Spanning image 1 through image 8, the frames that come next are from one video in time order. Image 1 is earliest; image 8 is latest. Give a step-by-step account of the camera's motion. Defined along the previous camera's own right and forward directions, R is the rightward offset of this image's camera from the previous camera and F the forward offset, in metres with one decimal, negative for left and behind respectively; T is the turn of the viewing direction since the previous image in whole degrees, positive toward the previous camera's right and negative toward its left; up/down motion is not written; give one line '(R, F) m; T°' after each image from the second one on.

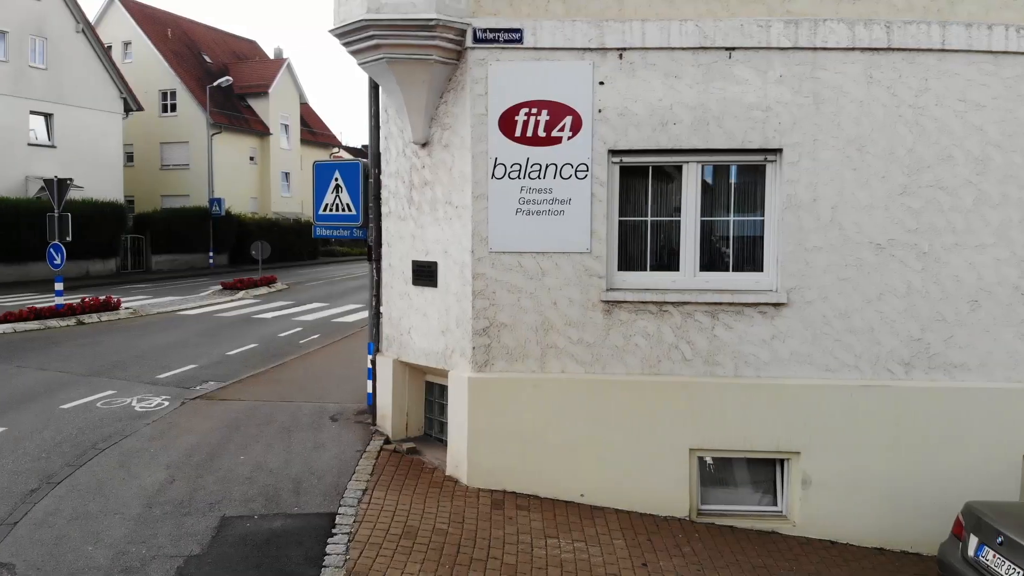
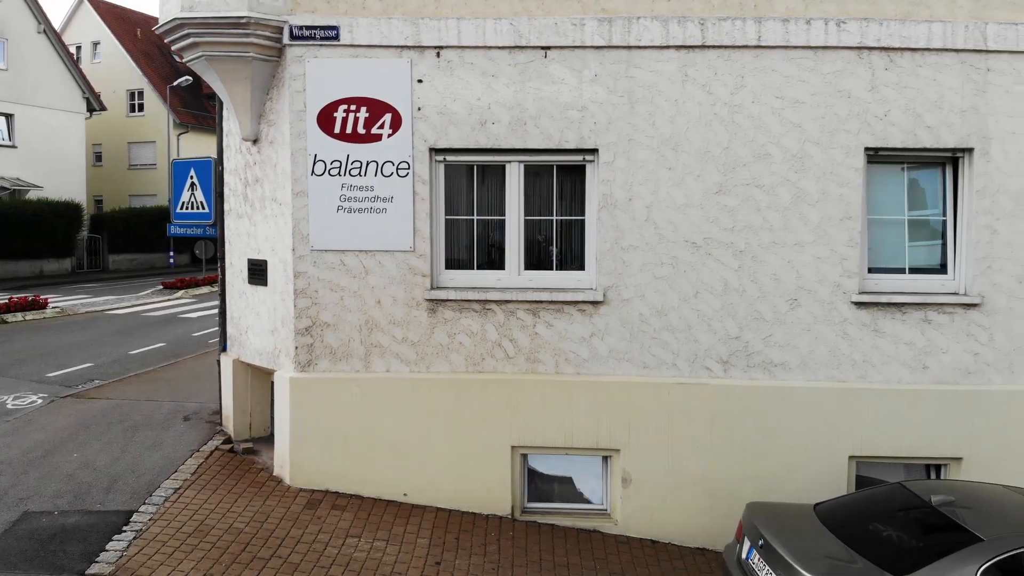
(+1.3, 0.0) m; -1°
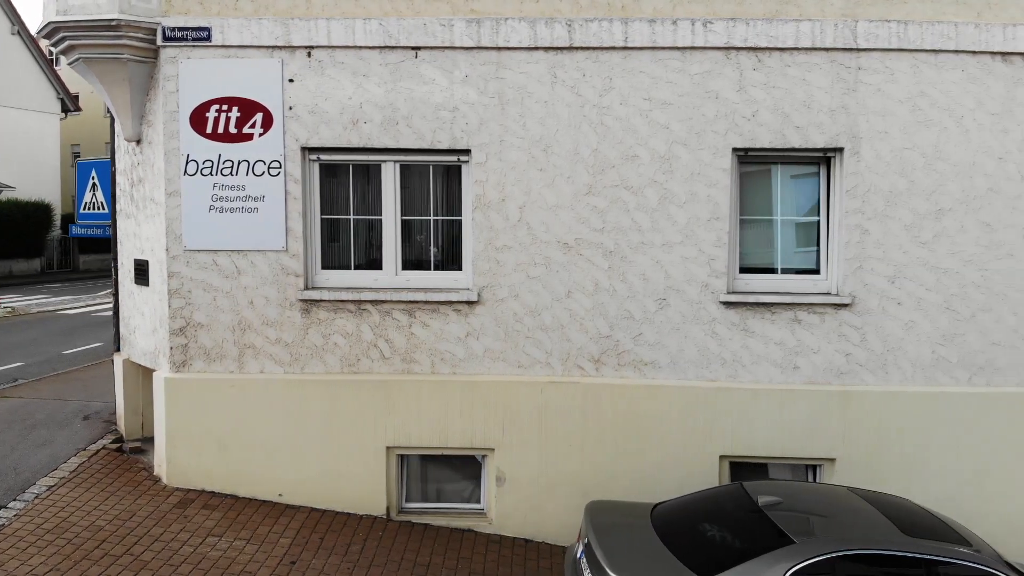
(+0.9, 0.0) m; -1°
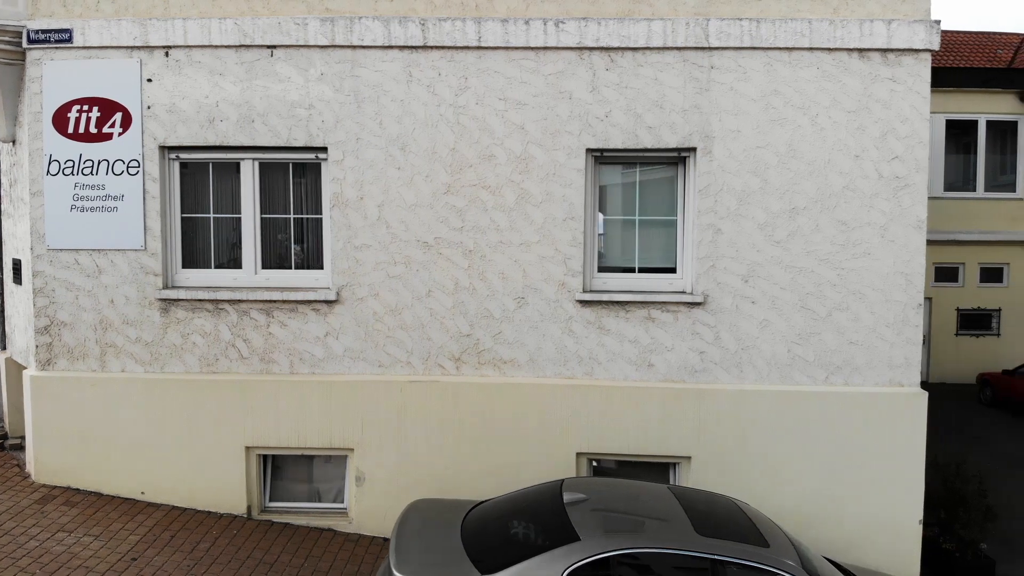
(+1.0, 0.0) m; -1°
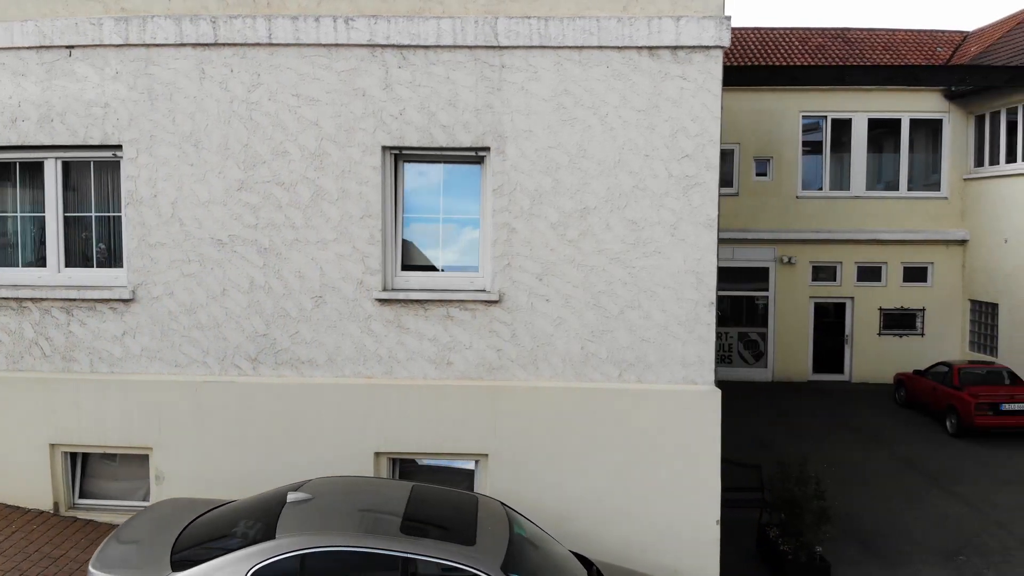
(+1.4, 0.0) m; -1°
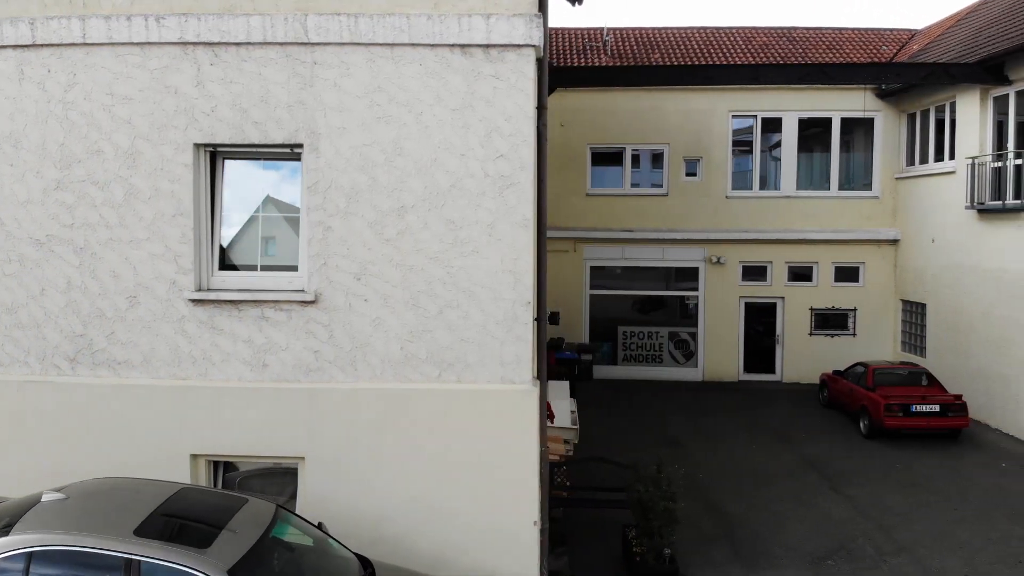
(+1.3, +0.1) m; -1°
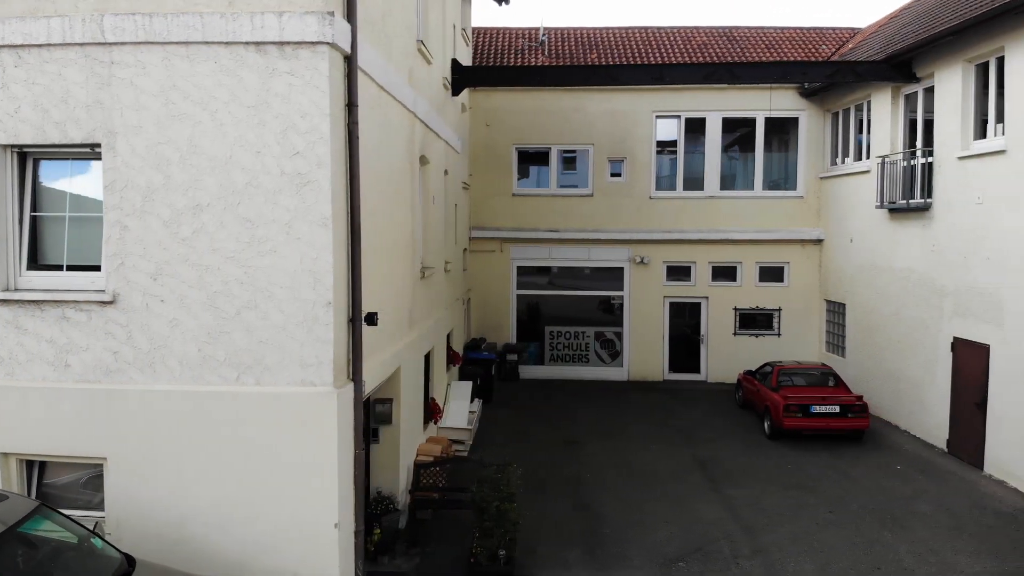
(+1.3, 0.0) m; -1°
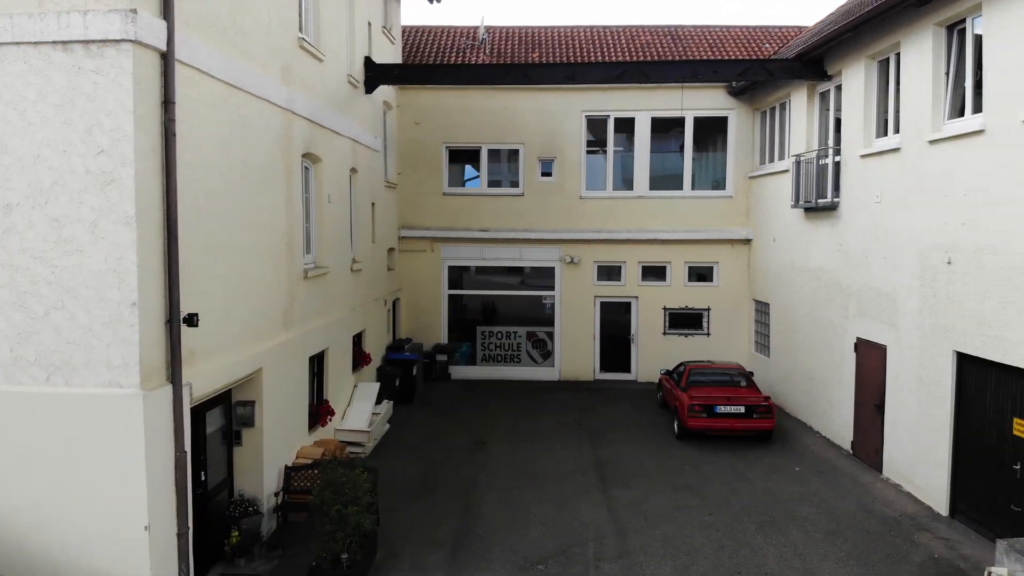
(+1.2, +0.1) m; -1°
